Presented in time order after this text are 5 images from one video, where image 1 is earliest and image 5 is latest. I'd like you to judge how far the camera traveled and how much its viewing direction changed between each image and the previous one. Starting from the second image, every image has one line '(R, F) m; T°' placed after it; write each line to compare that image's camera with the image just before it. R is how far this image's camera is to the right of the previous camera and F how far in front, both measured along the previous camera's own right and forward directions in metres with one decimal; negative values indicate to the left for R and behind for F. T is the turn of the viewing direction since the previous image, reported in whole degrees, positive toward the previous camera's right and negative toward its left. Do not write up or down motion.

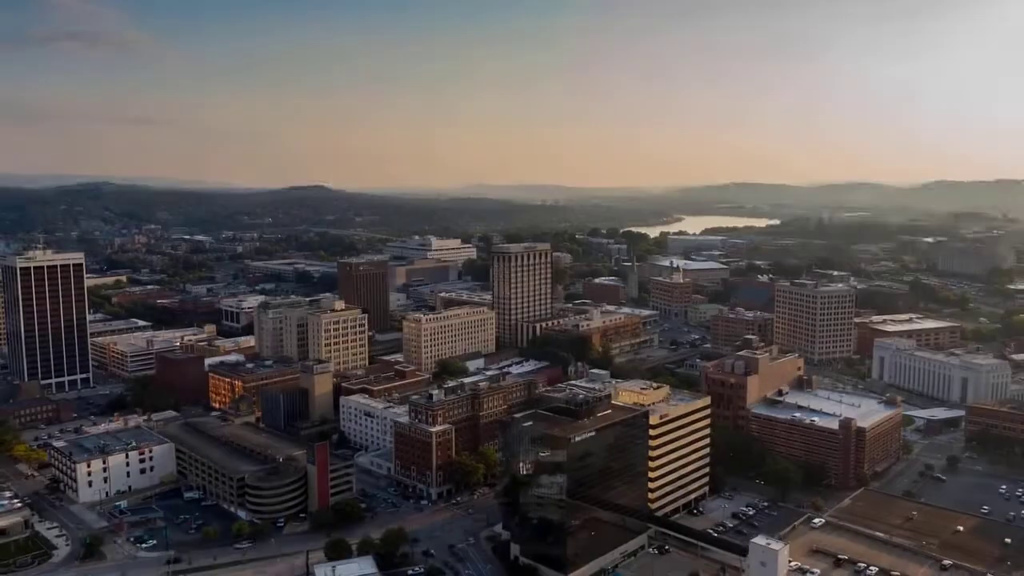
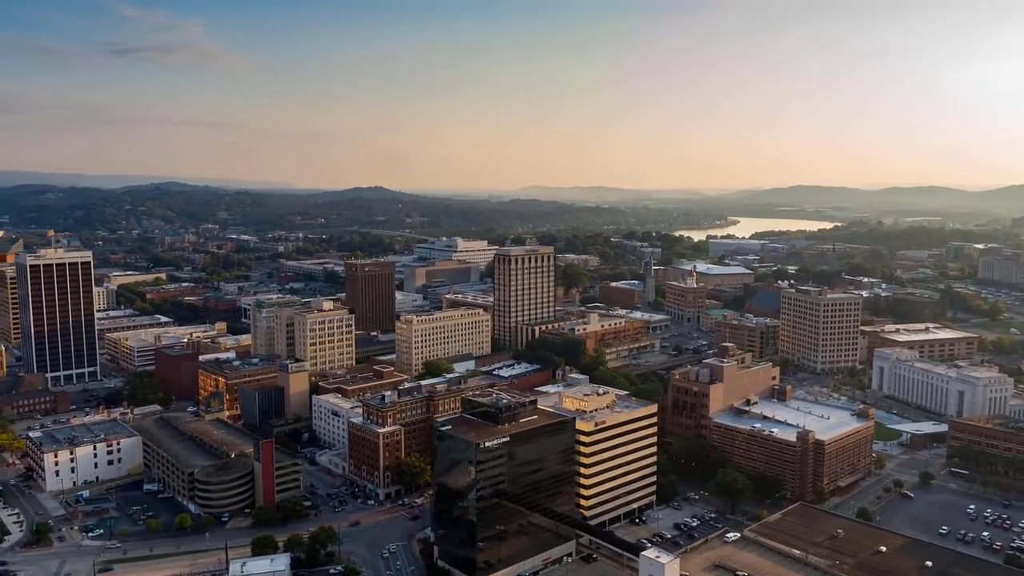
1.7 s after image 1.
(+5.2, +0.3) m; -4°
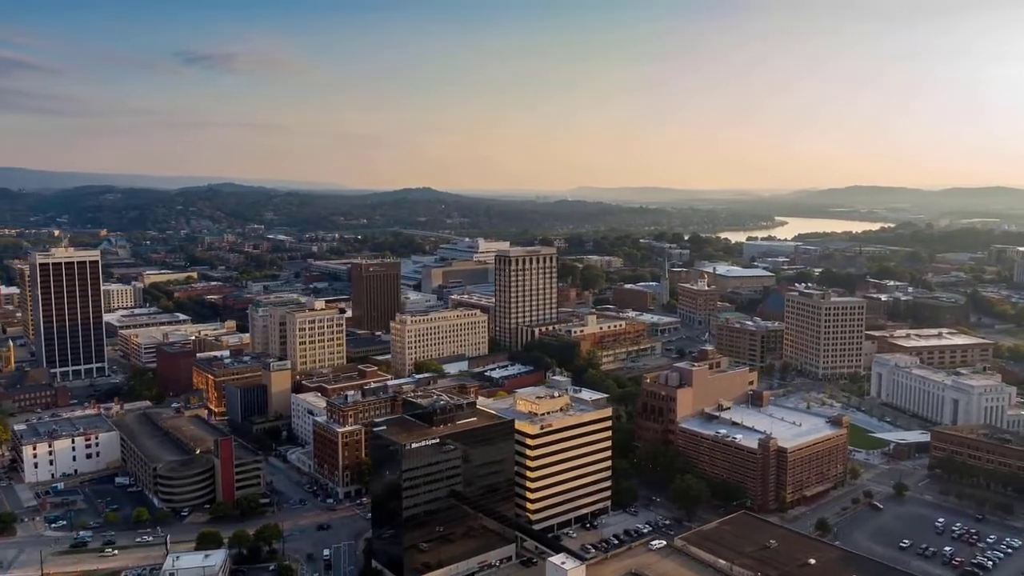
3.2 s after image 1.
(+4.2, +0.3) m; -4°
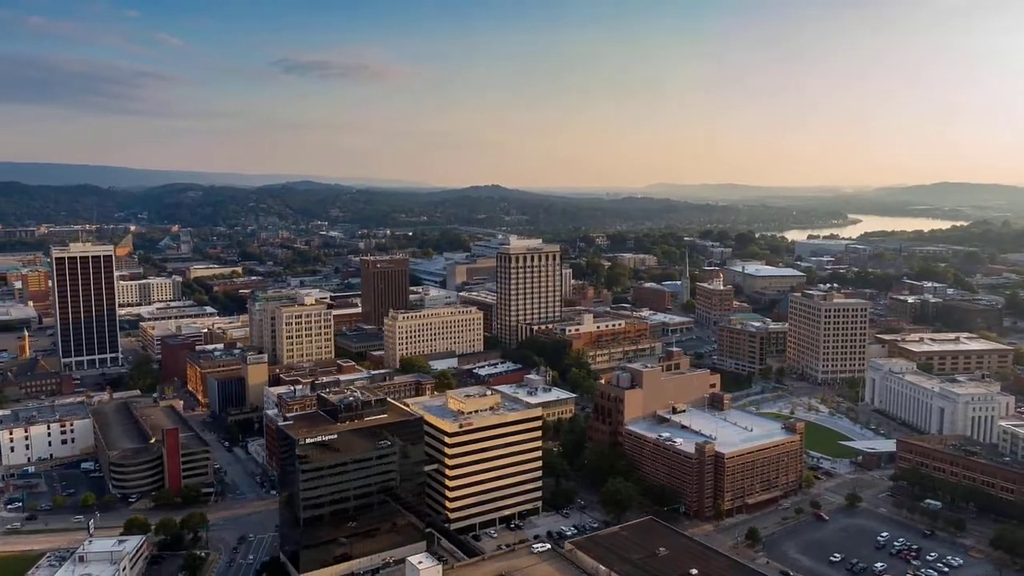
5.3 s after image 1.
(+6.2, +0.5) m; -5°
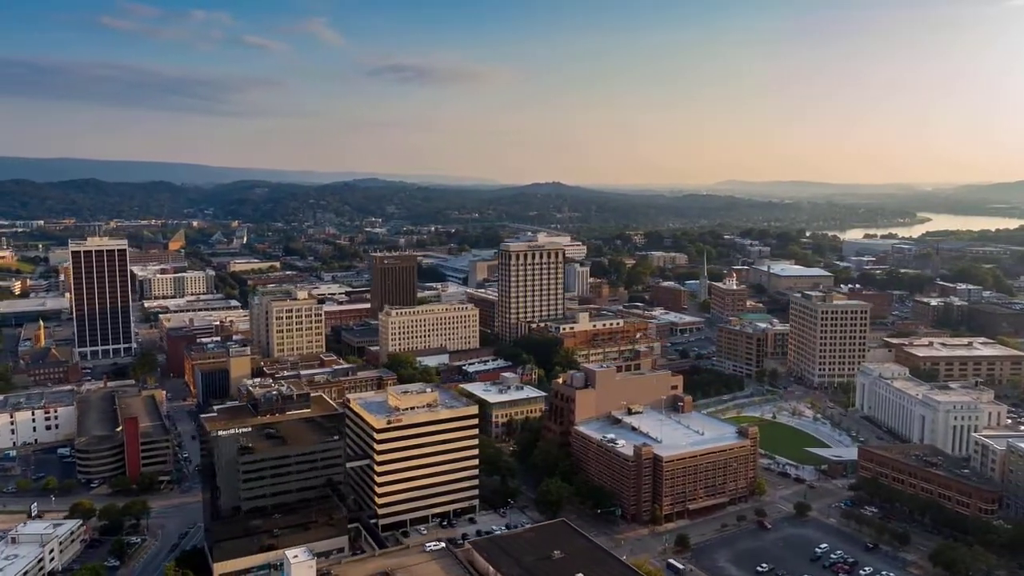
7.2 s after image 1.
(+5.5, +0.4) m; -5°
